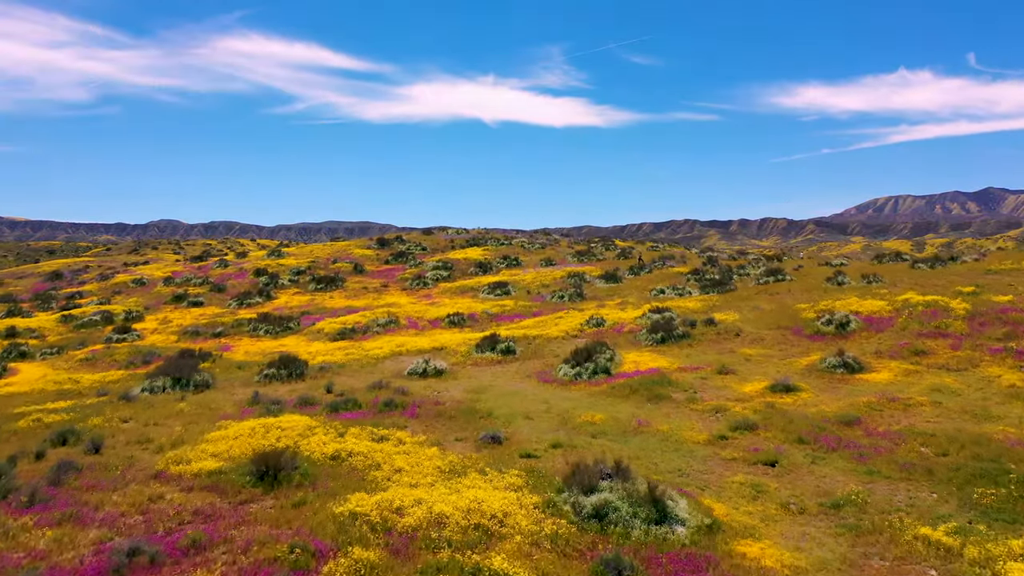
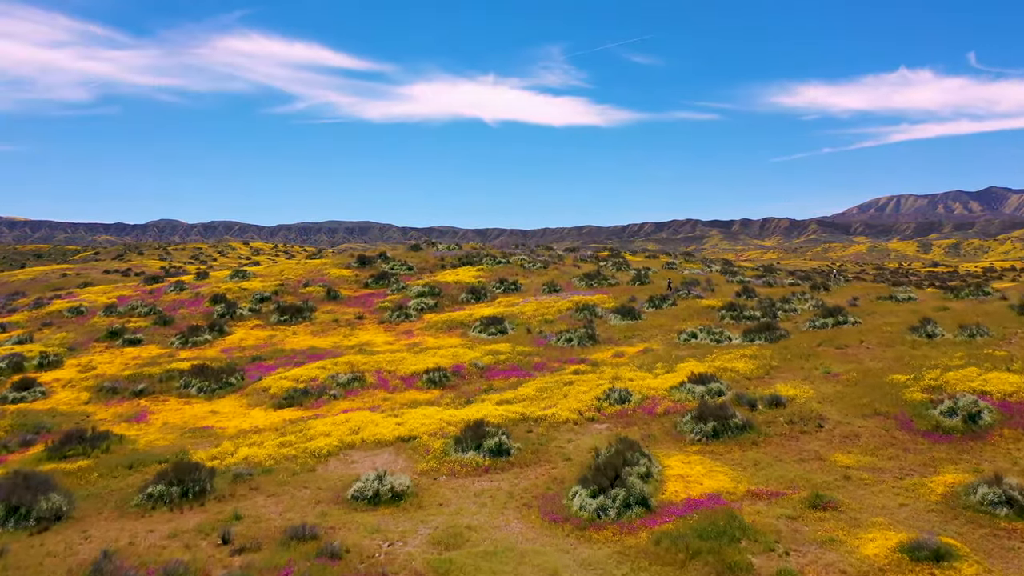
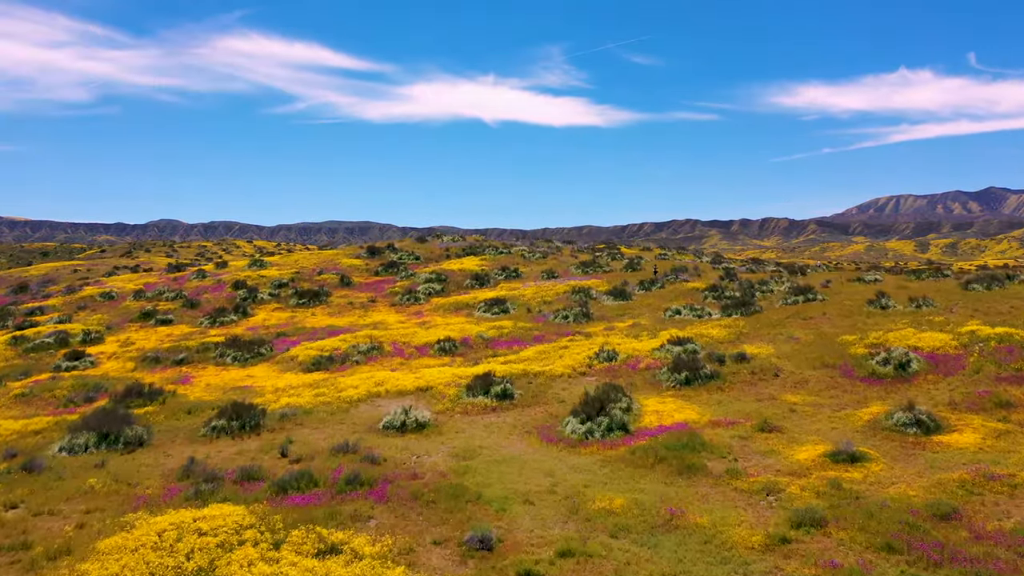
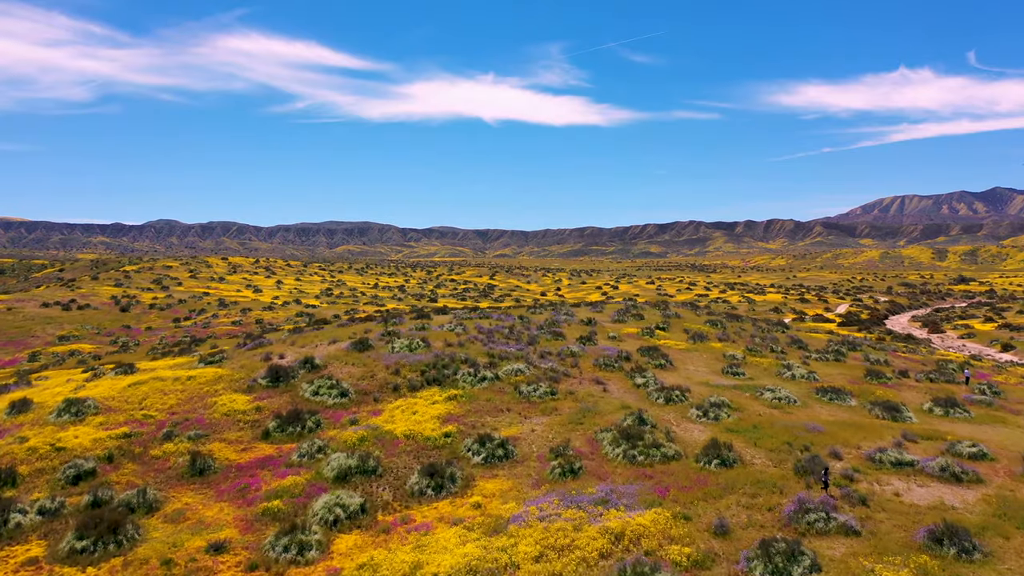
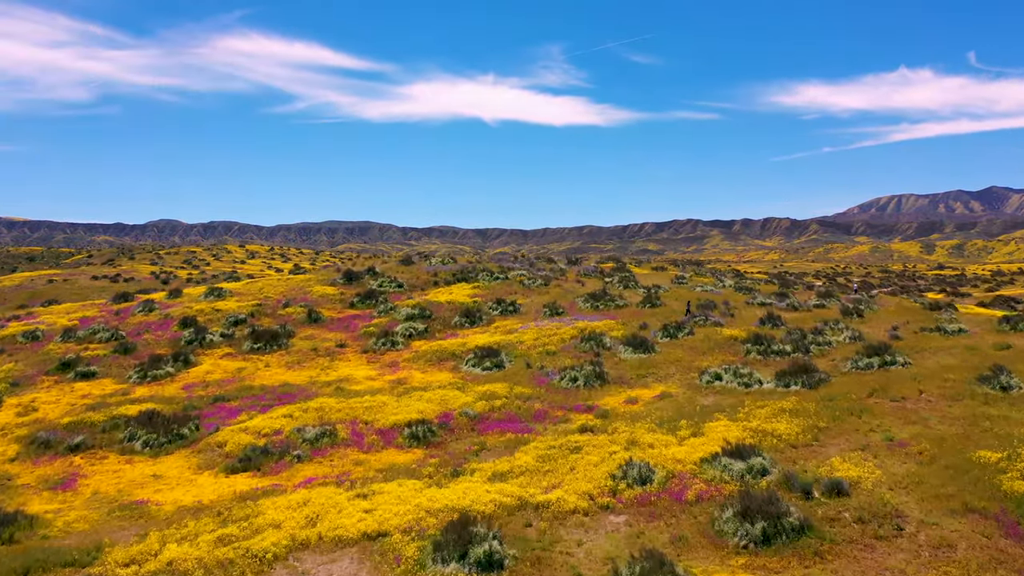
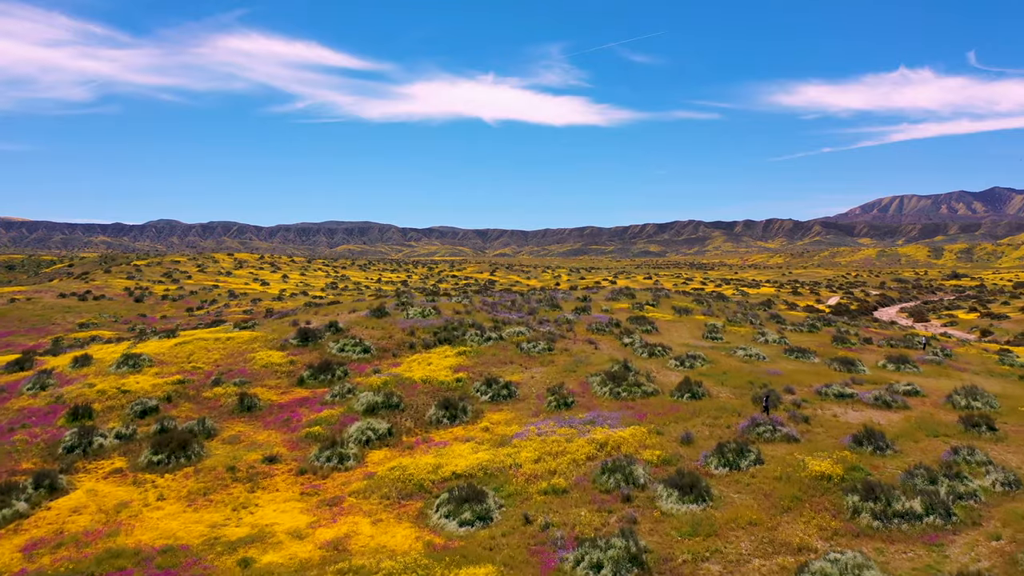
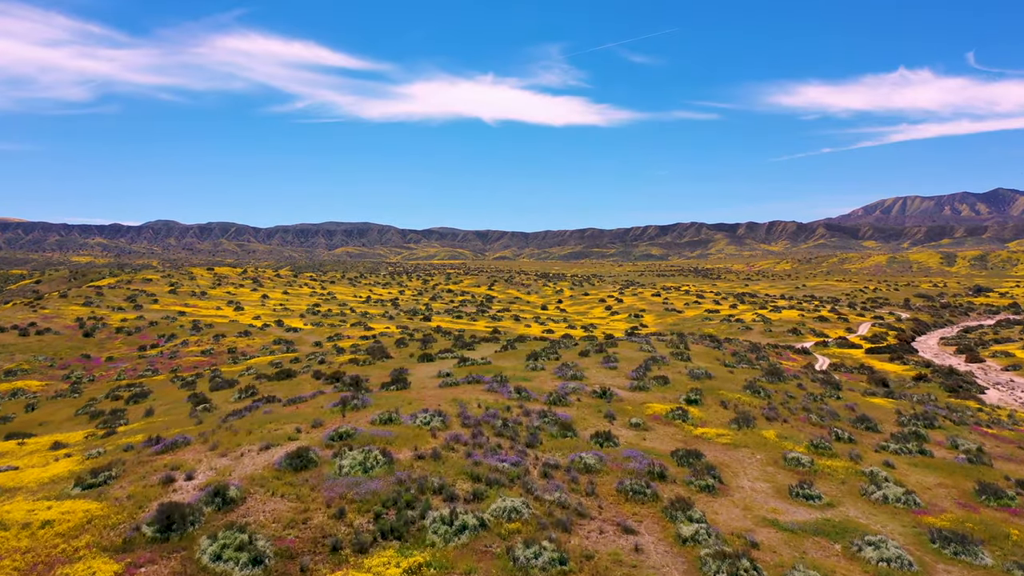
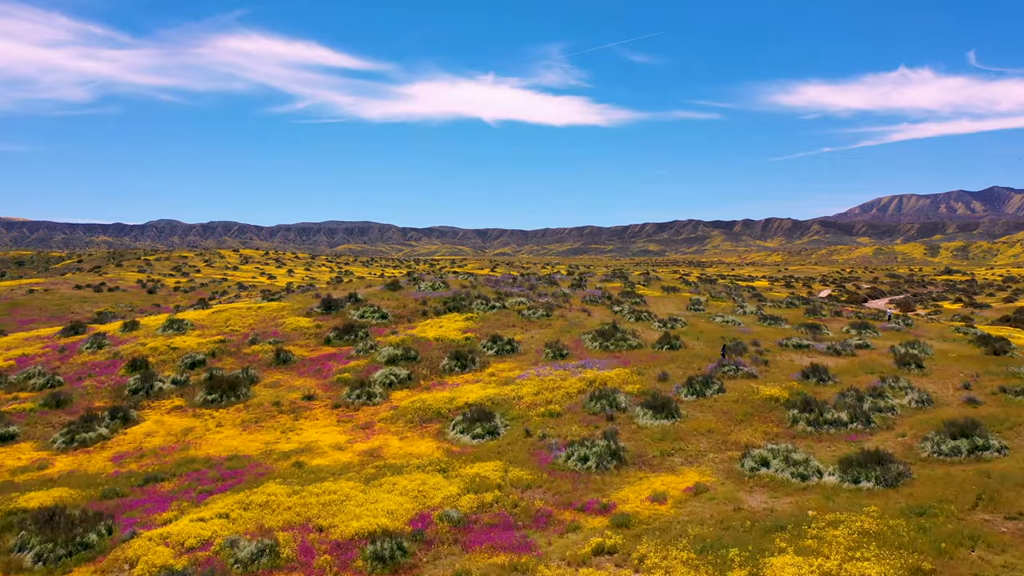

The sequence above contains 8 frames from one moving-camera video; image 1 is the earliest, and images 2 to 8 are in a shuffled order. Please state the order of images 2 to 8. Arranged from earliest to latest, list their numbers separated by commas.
3, 2, 5, 8, 6, 4, 7
